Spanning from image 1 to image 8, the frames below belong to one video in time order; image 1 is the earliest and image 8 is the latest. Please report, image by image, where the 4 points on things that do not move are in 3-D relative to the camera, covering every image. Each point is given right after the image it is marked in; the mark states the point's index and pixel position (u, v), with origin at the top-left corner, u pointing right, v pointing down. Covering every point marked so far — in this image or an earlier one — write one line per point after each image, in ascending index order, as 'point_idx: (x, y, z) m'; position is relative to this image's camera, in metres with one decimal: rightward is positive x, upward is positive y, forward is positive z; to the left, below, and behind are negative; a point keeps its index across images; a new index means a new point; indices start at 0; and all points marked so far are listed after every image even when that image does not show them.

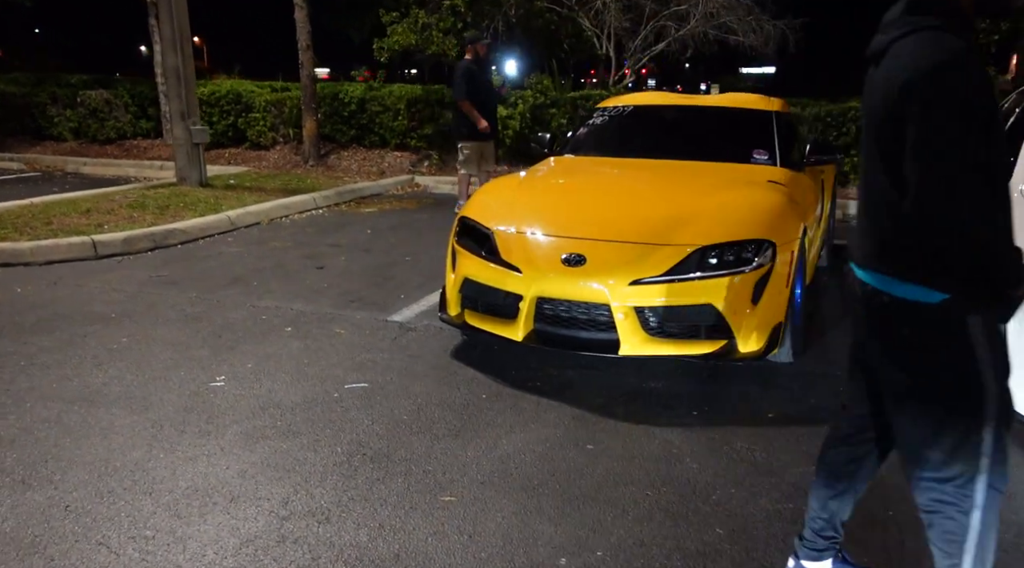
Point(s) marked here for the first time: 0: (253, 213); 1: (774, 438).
0: (-2.9, +0.8, +9.1) m
1: (+1.1, -0.7, +3.4) m
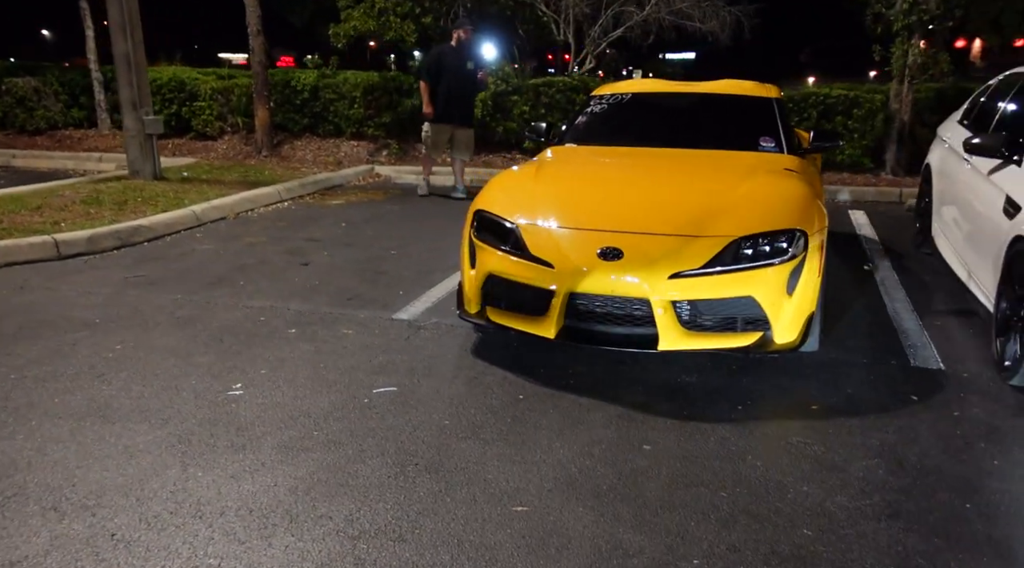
0: (-3.2, +0.8, +8.7) m
1: (+1.3, -0.6, +3.4) m
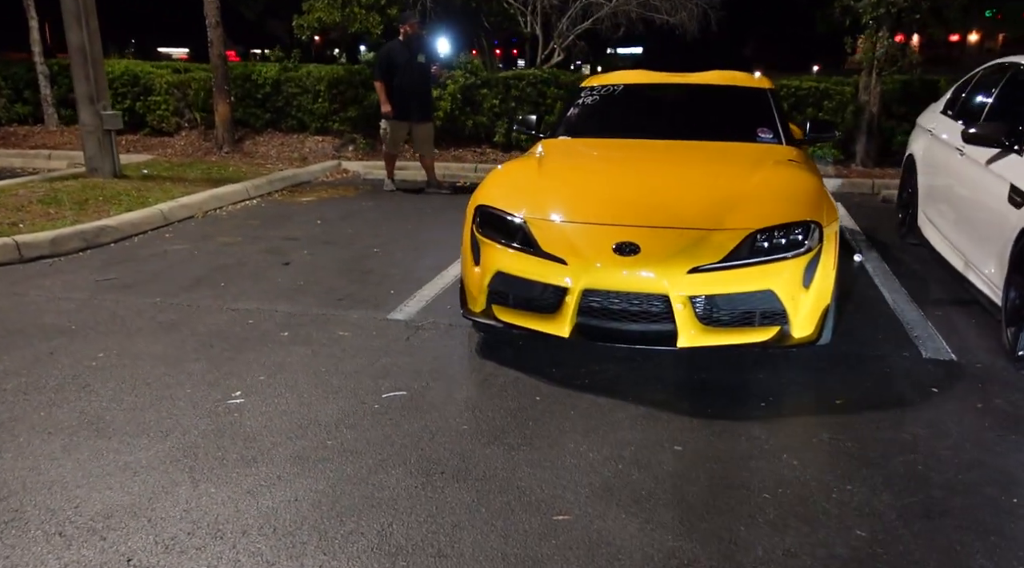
0: (-3.4, +0.8, +8.4) m
1: (+1.4, -0.6, +3.4) m
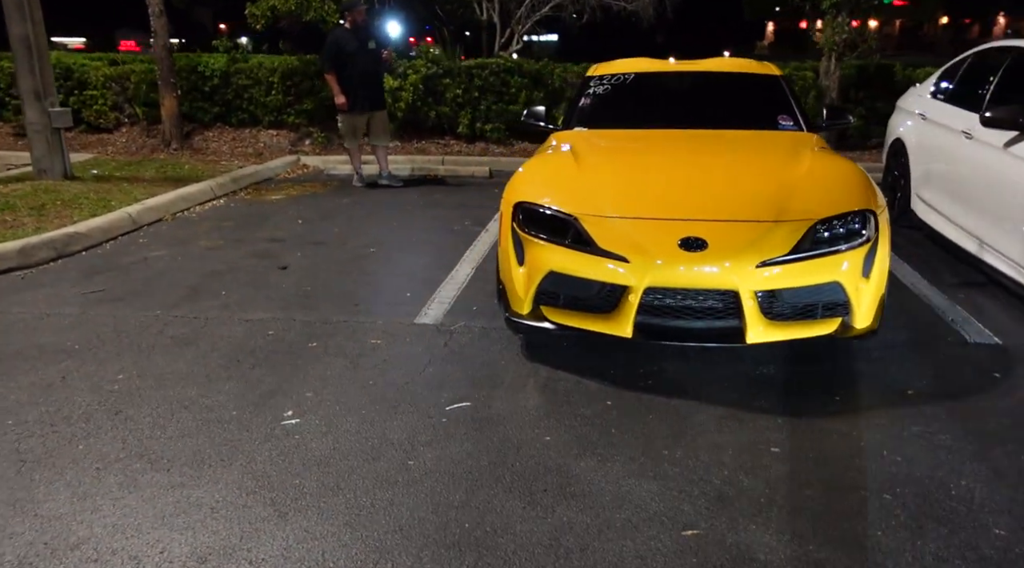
0: (-3.5, +0.7, +7.9) m
1: (+1.8, -0.6, +3.3) m
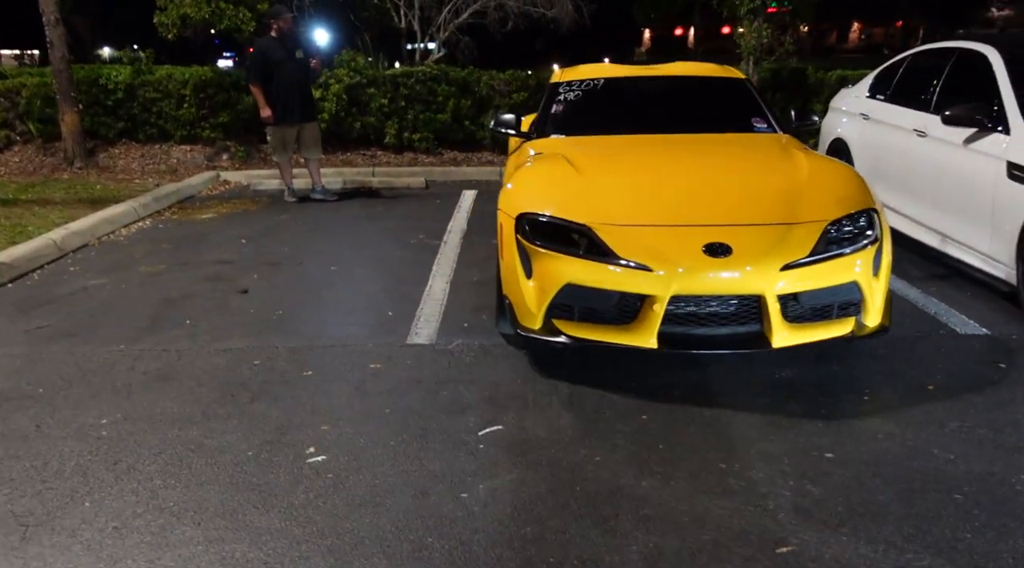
0: (-3.9, +0.5, +7.3) m
1: (+1.9, -0.5, +3.4) m
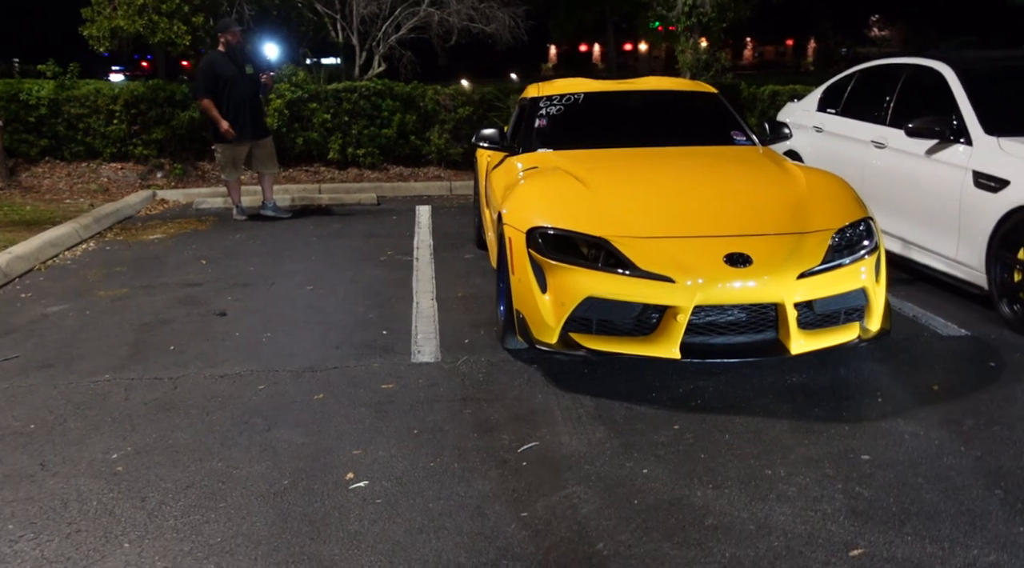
0: (-4.2, +0.2, +6.9) m
1: (+2.1, -0.6, +3.6) m
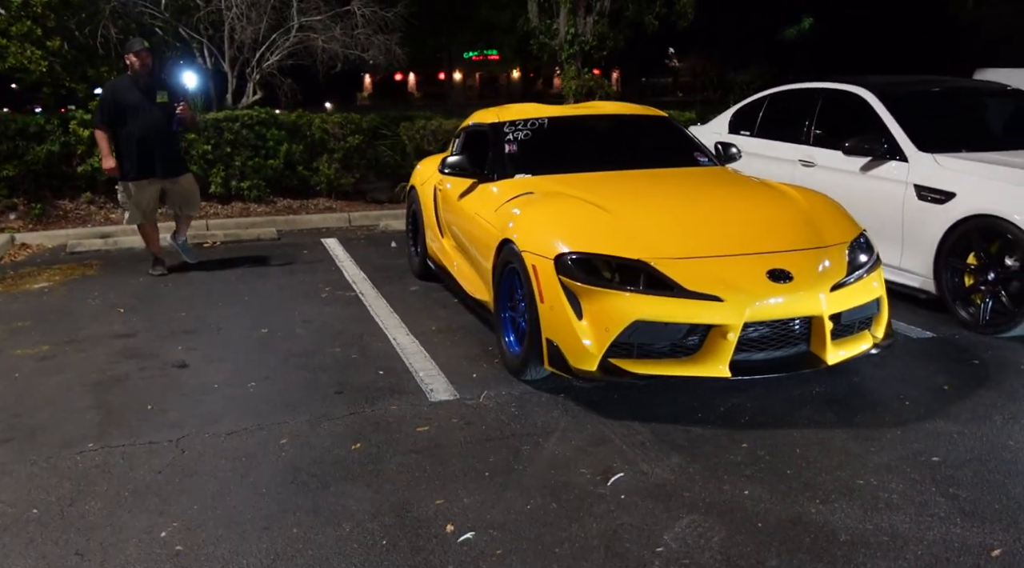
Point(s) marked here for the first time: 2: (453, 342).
0: (-4.5, -0.2, +5.9) m
1: (+2.3, -0.6, +3.8) m
2: (-0.4, -0.4, +5.2) m
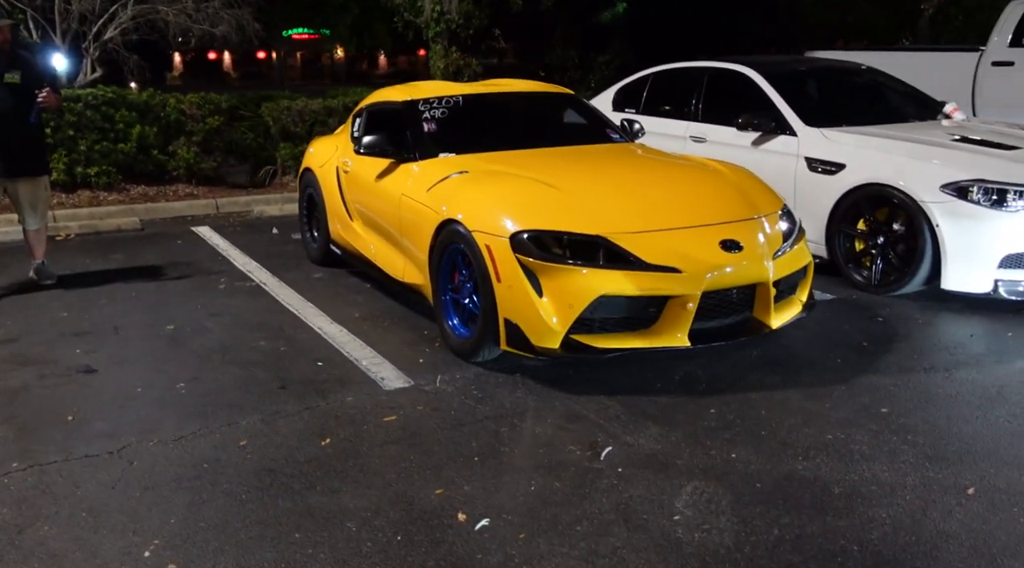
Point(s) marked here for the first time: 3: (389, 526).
0: (-5.0, -0.3, +4.9) m
1: (+2.1, -0.4, +4.2) m
2: (-0.8, -0.3, +5.0) m
3: (-0.4, -0.8, +2.7) m
